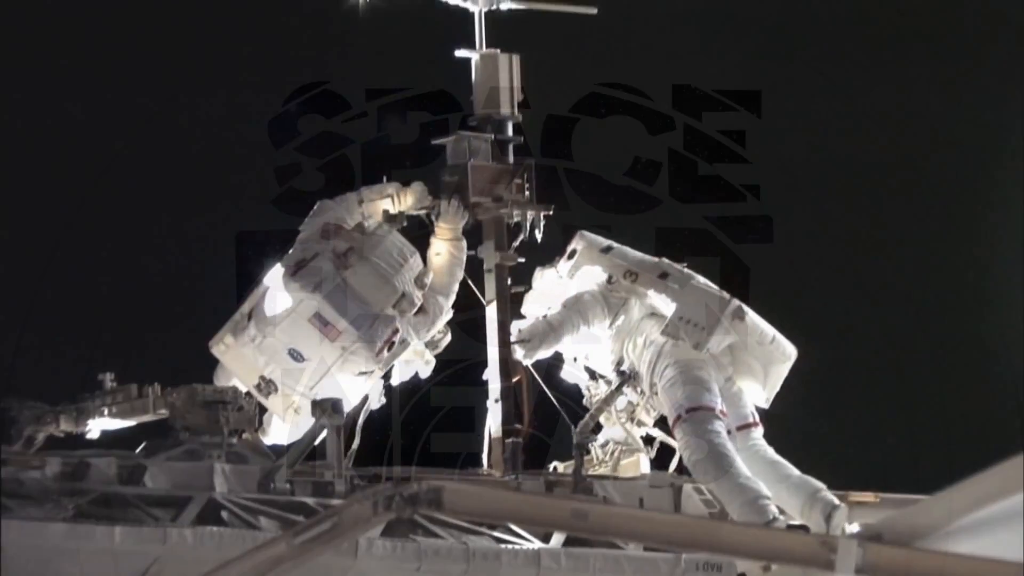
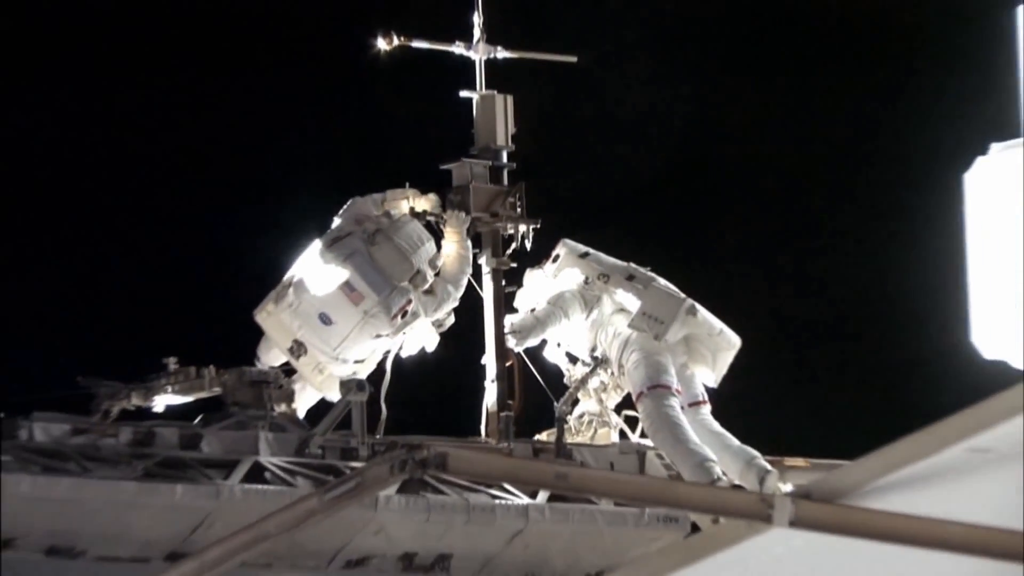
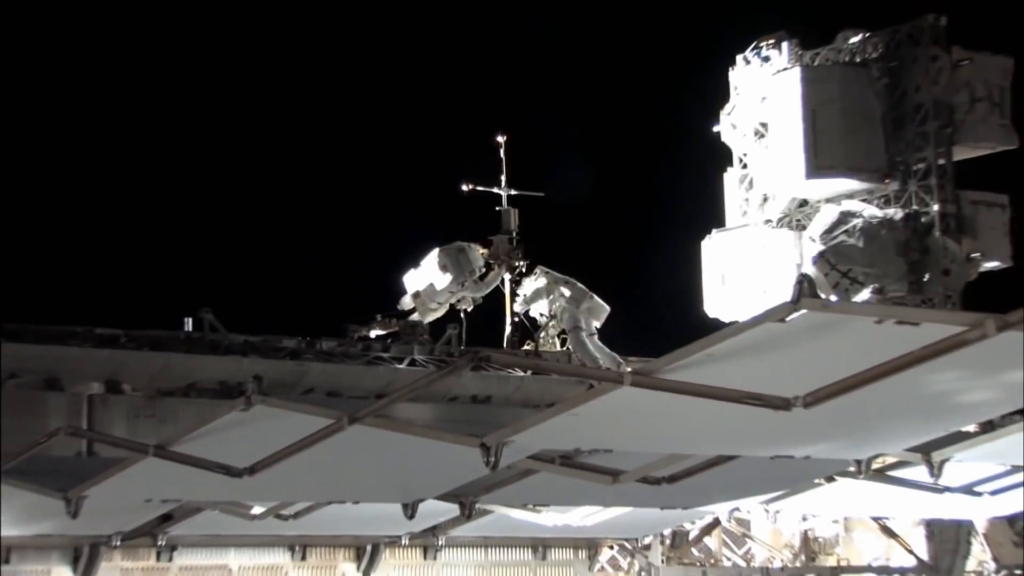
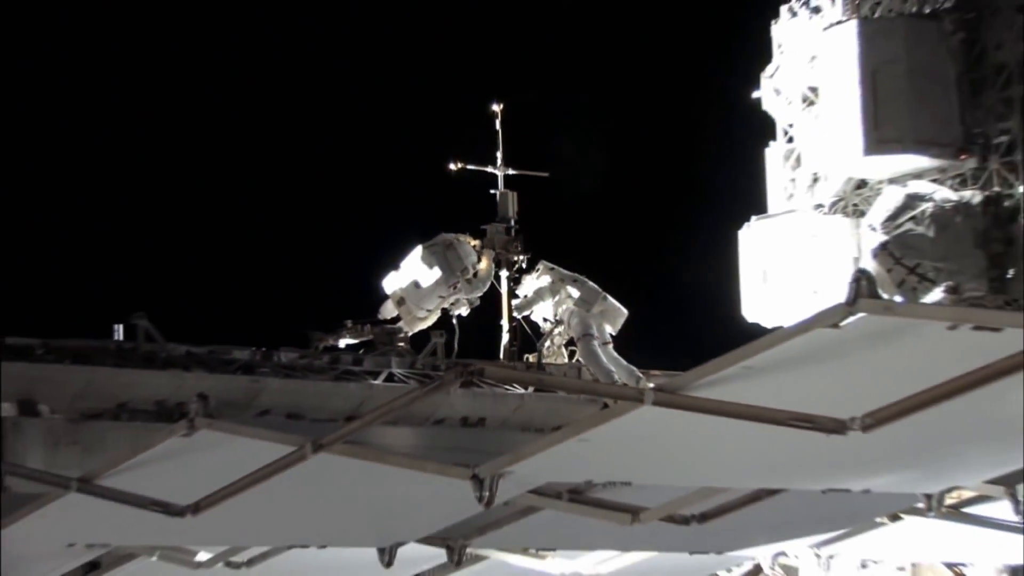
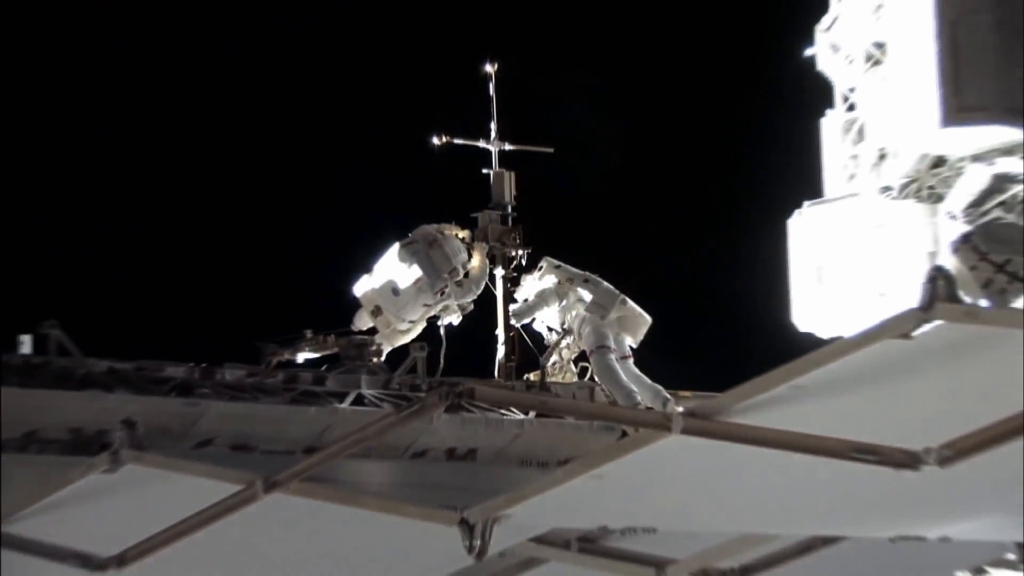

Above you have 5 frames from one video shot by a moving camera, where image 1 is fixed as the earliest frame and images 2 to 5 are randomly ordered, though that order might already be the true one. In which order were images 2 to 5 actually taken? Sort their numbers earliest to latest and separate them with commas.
2, 5, 4, 3
